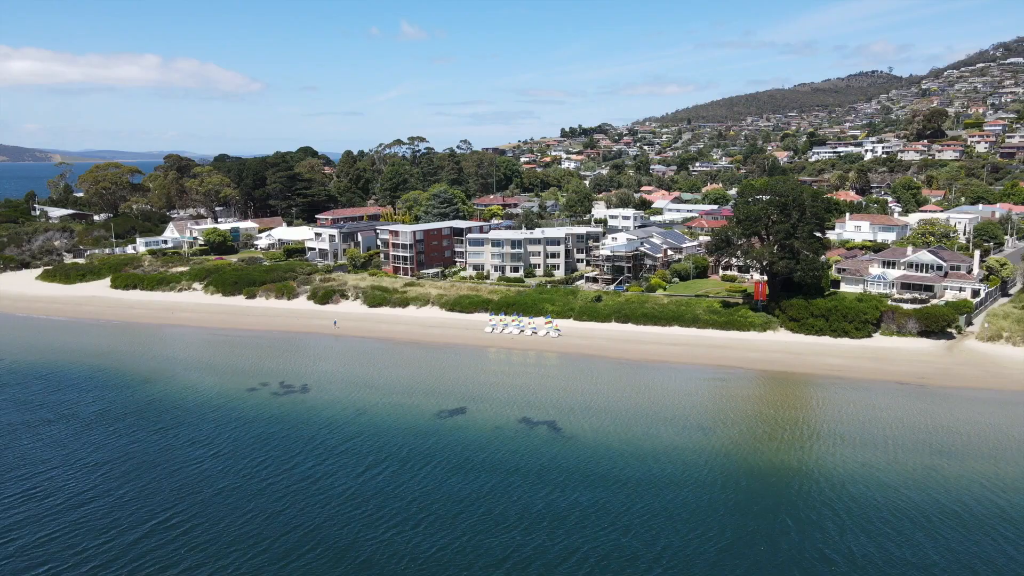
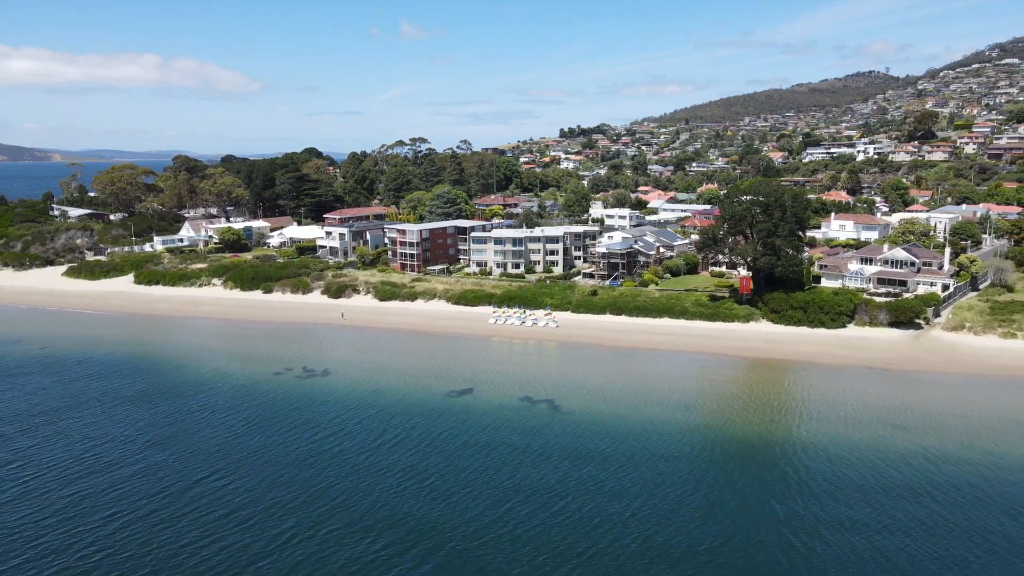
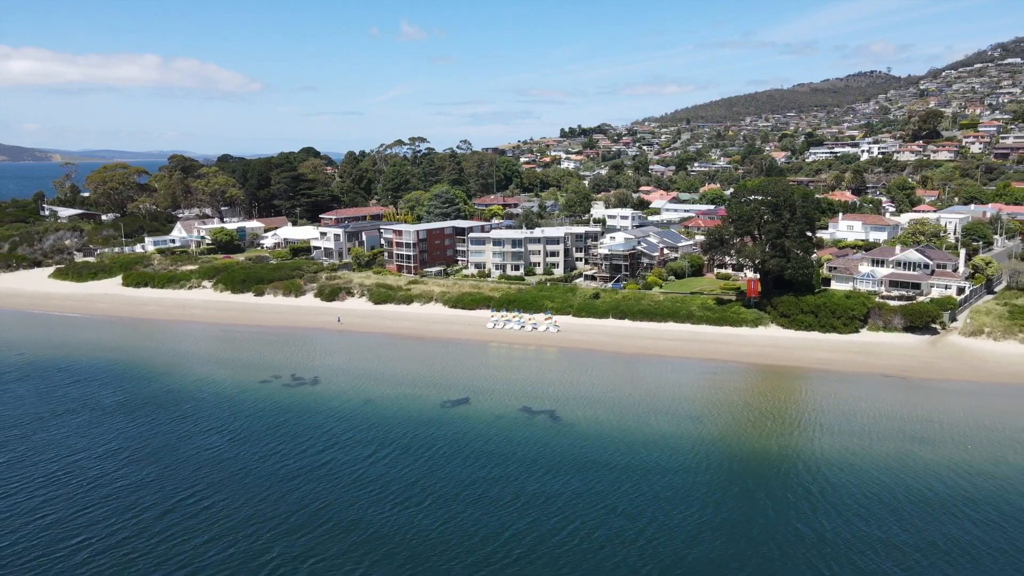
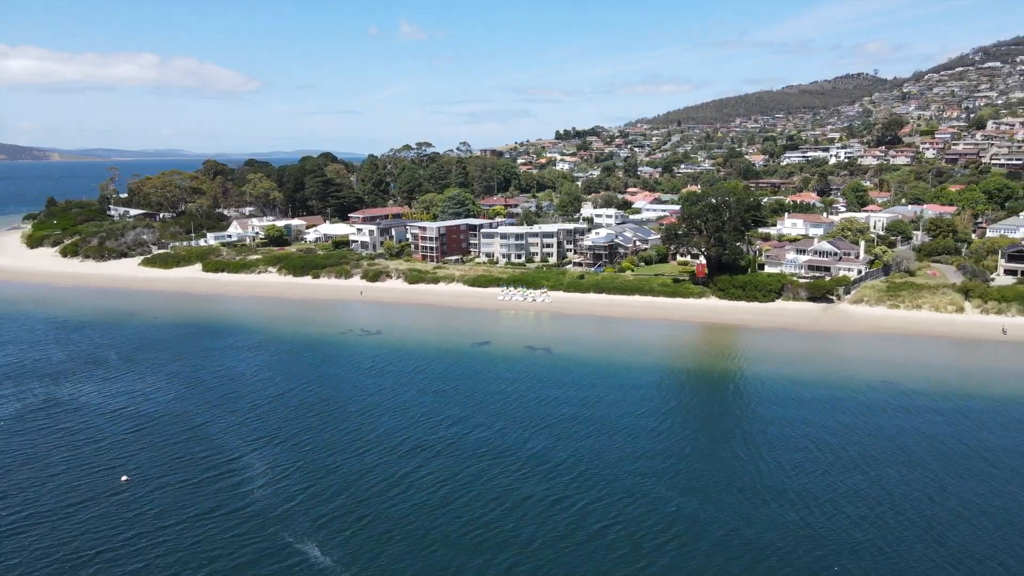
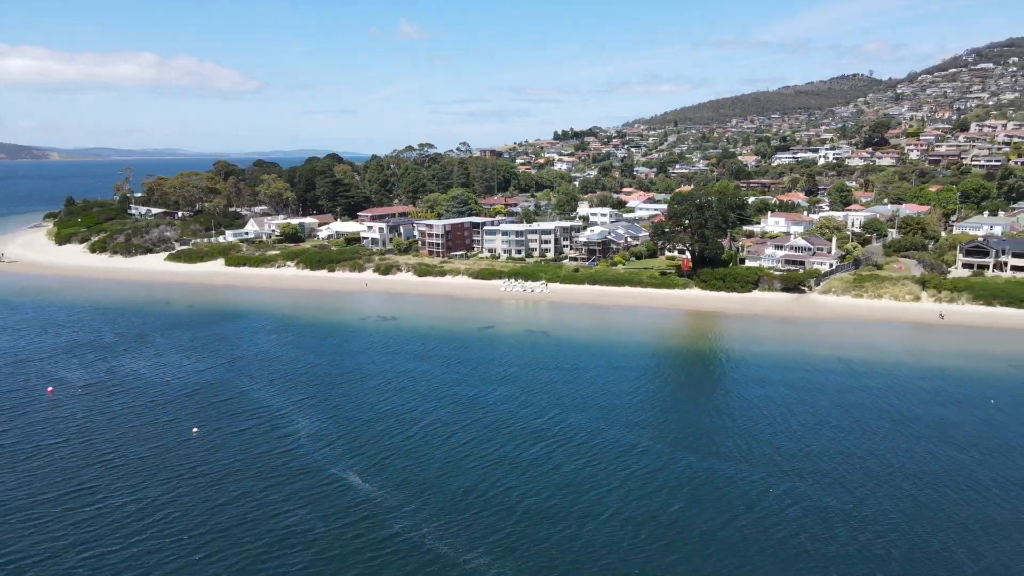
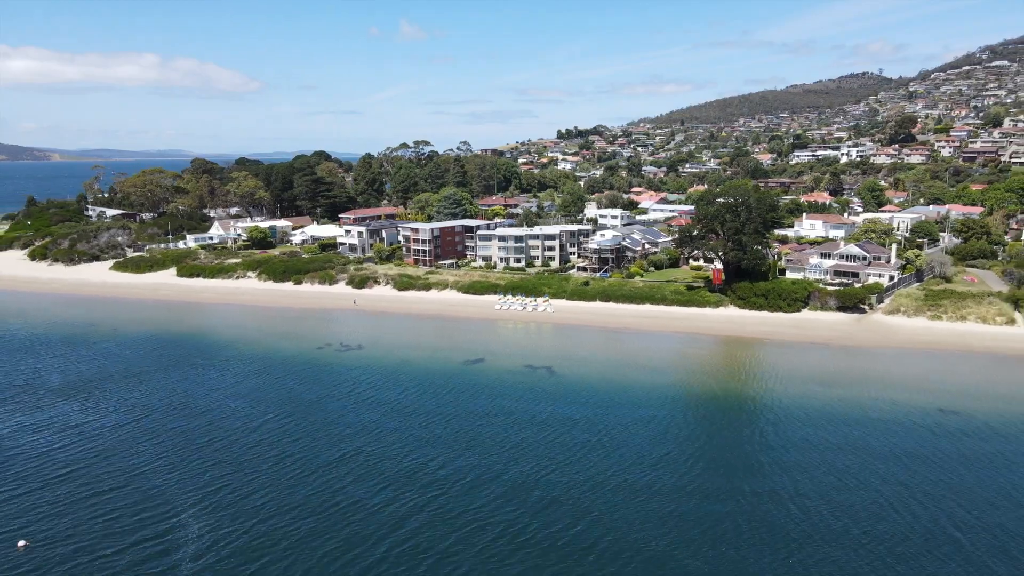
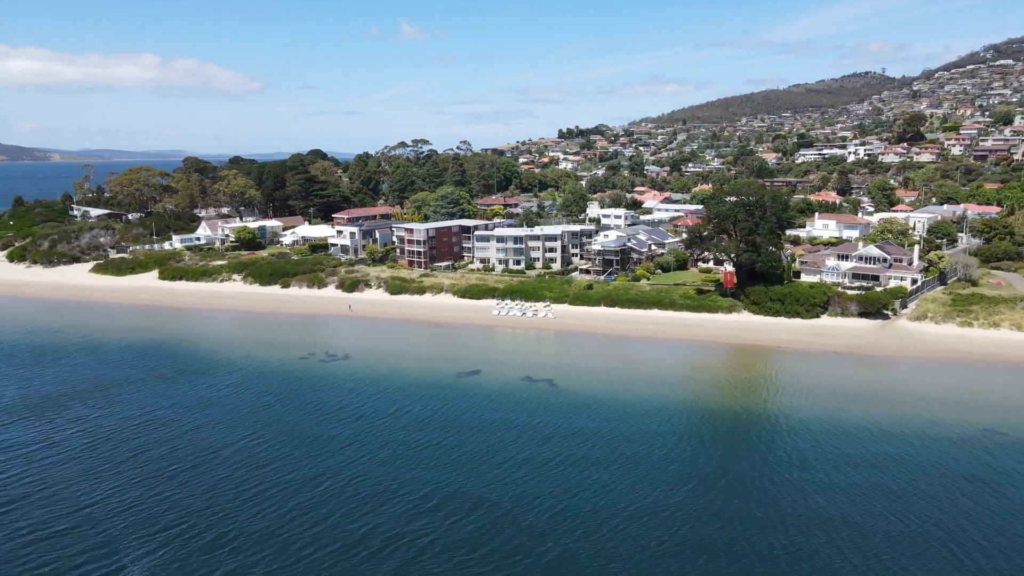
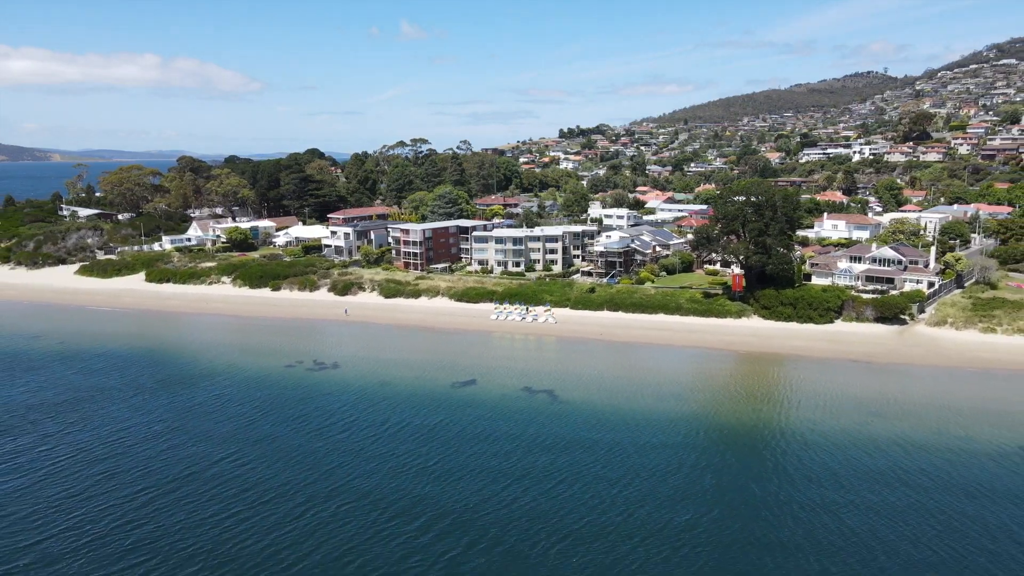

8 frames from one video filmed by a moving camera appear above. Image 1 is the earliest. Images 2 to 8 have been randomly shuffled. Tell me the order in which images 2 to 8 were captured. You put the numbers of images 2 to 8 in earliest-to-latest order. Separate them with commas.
3, 2, 8, 7, 6, 4, 5
